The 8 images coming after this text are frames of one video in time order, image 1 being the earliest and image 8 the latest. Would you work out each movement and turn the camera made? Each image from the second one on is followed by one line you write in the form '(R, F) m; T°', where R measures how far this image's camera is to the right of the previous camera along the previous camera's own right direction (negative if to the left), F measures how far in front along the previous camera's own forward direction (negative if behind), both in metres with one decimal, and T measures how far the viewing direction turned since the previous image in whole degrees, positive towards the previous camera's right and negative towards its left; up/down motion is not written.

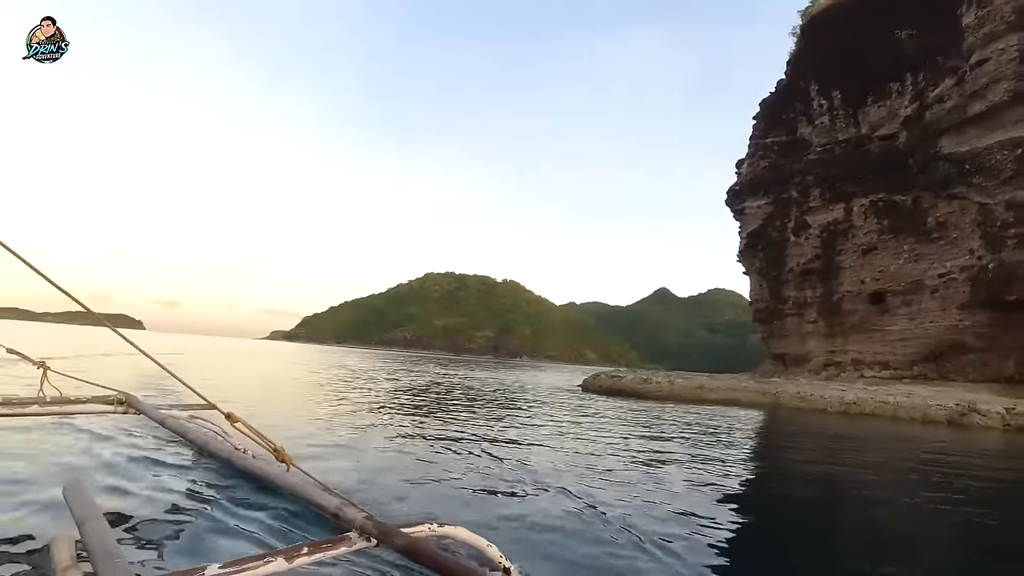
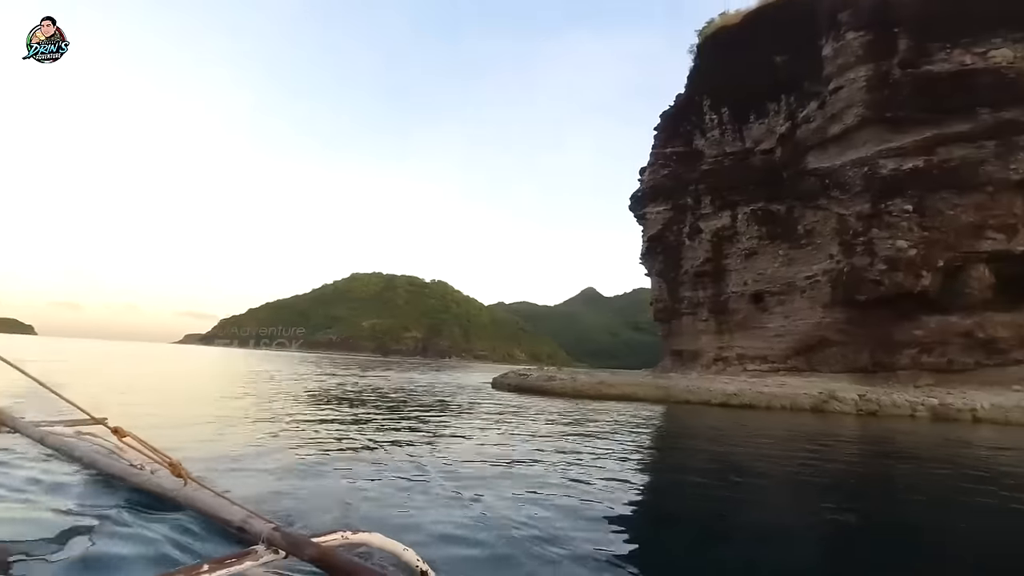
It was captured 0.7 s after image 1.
(+0.5, -1.6) m; +6°
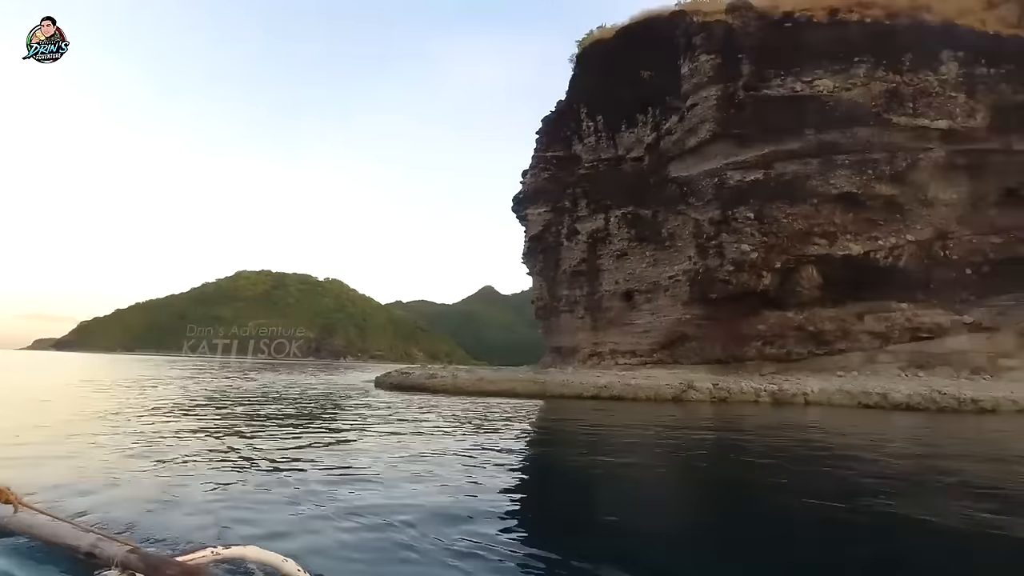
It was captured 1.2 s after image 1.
(+0.3, -1.1) m; +9°
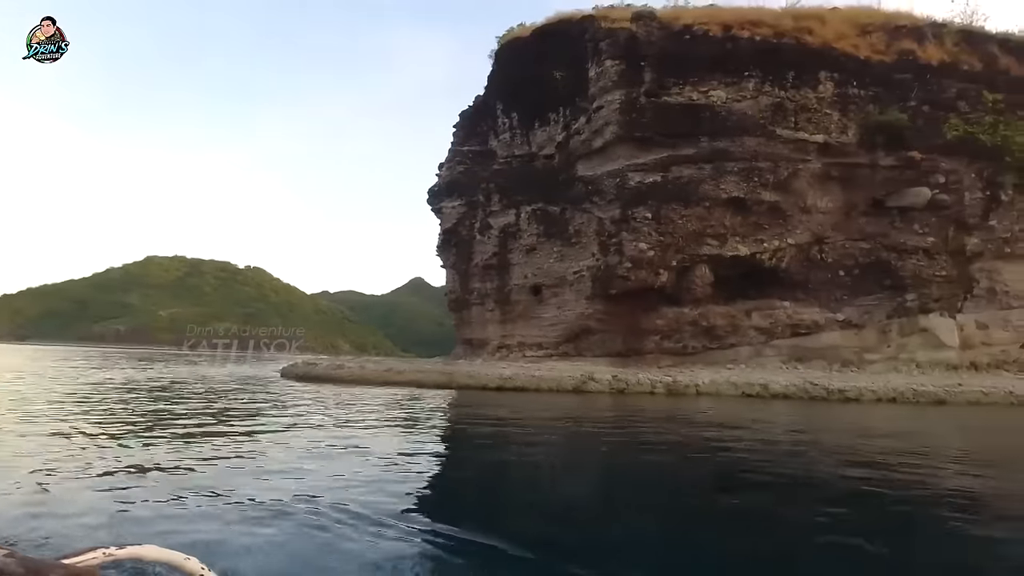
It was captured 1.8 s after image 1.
(+0.3, -0.6) m; +7°
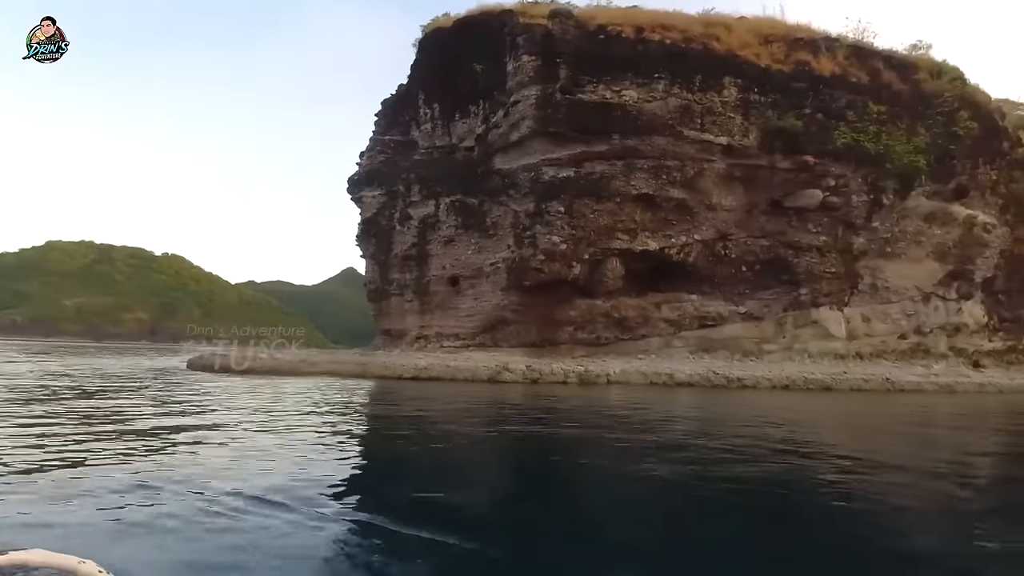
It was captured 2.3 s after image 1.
(+0.2, -0.4) m; +6°
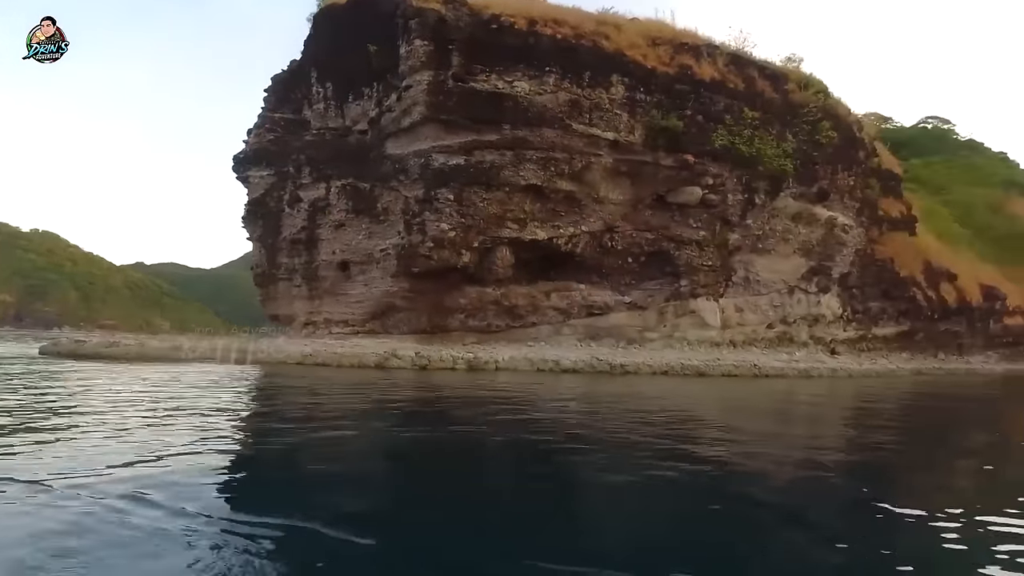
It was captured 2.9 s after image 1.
(+0.2, -0.2) m; +8°
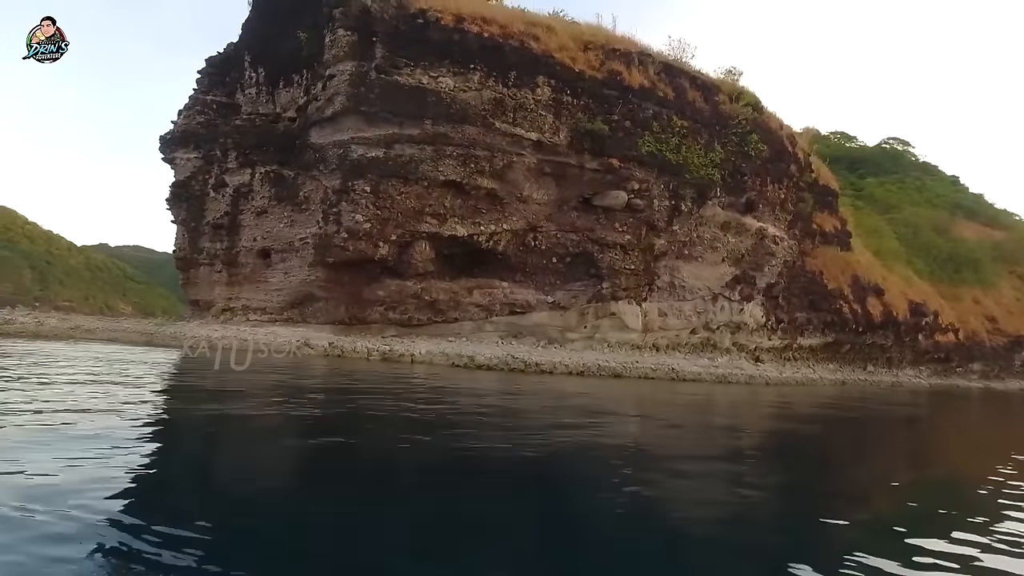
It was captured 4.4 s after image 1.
(+1.4, -0.1) m; +2°
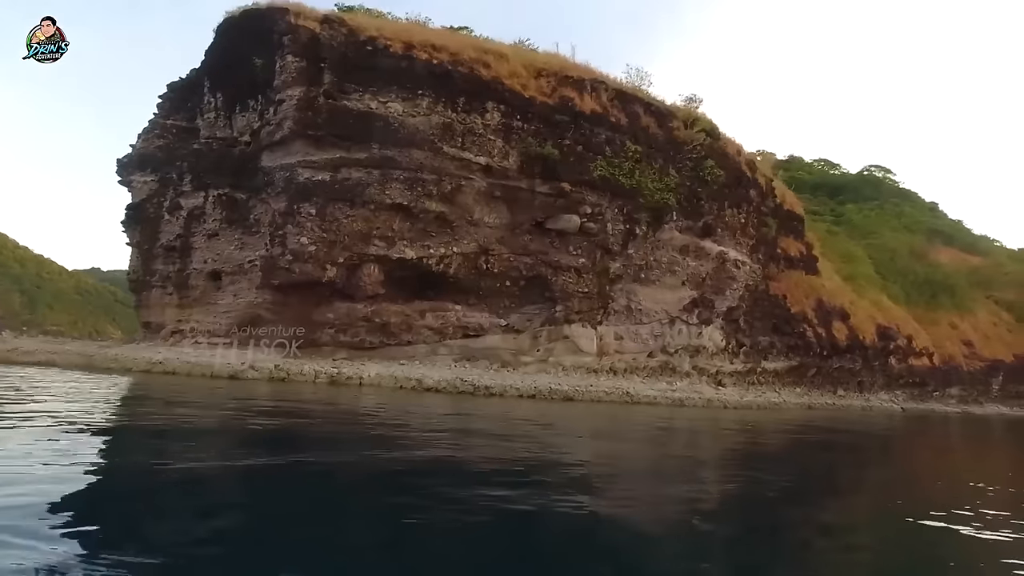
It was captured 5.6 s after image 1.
(+1.2, -0.1) m; 0°
